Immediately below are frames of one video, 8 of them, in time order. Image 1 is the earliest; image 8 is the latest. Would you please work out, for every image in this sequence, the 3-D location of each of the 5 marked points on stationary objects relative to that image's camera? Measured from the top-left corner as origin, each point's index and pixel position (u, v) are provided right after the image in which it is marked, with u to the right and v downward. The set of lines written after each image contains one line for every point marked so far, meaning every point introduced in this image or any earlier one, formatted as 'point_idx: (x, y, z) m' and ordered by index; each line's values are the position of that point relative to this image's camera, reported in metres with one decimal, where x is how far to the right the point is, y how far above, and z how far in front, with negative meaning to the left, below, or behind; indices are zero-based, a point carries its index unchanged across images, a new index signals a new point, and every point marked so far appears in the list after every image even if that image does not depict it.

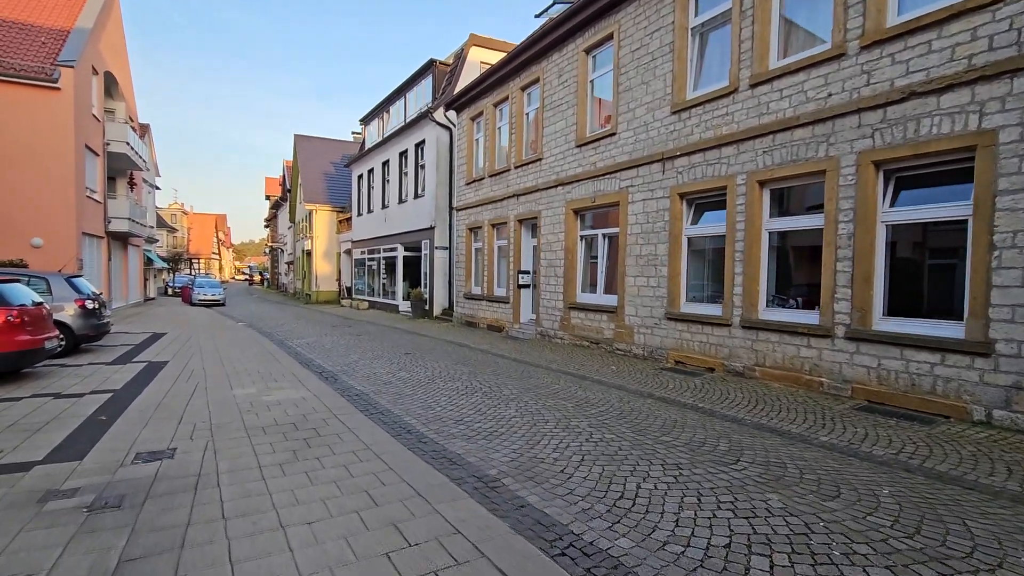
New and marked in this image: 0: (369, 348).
0: (-3.1, -1.3, +11.4) m
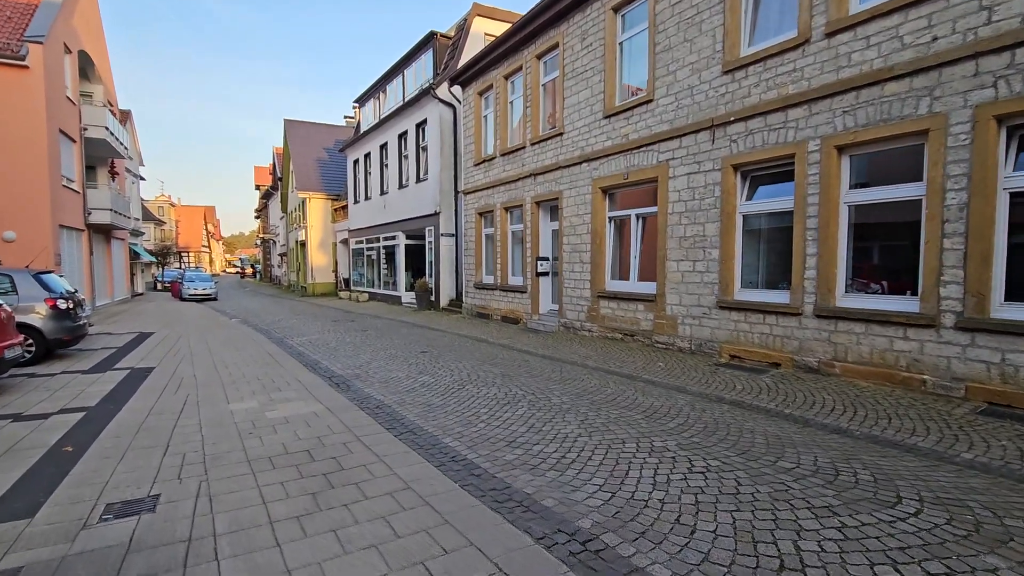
0: (-2.6, -1.1, +10.3) m
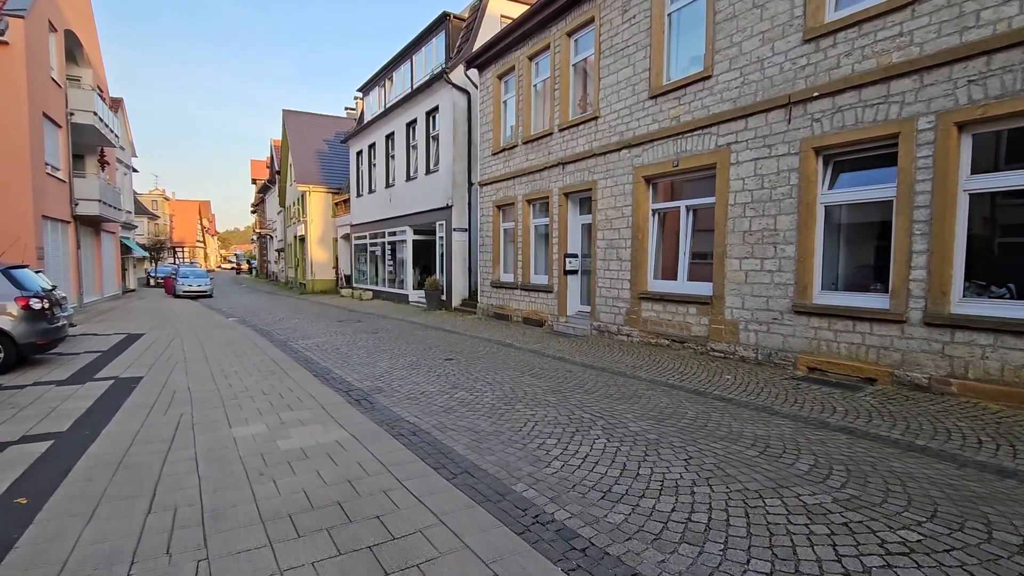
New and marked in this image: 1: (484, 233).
0: (-2.0, -1.1, +9.2) m
1: (-0.8, +1.6, +14.7) m
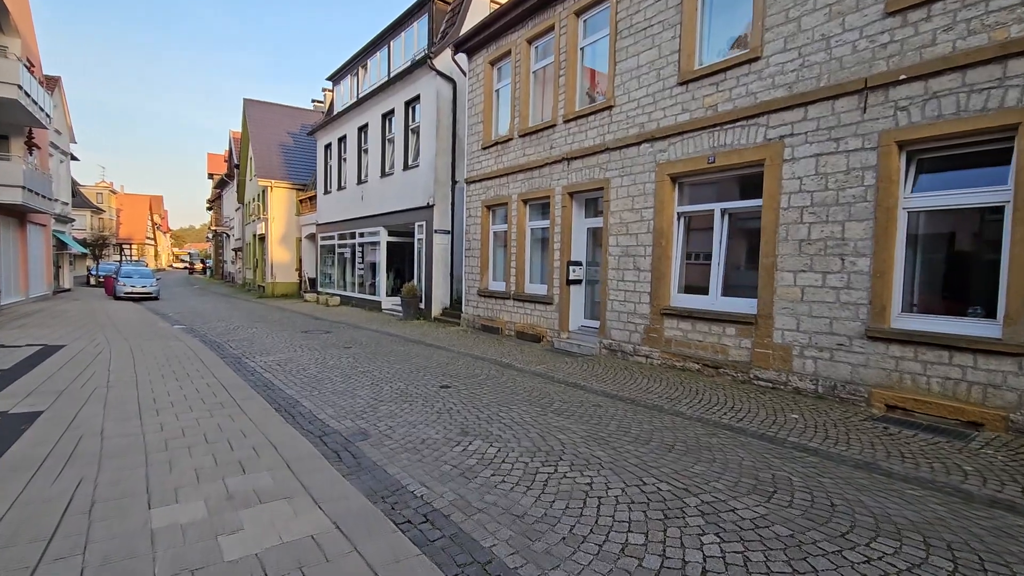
0: (-2.0, -1.3, +7.6) m
1: (-1.1, +1.3, +13.2) m
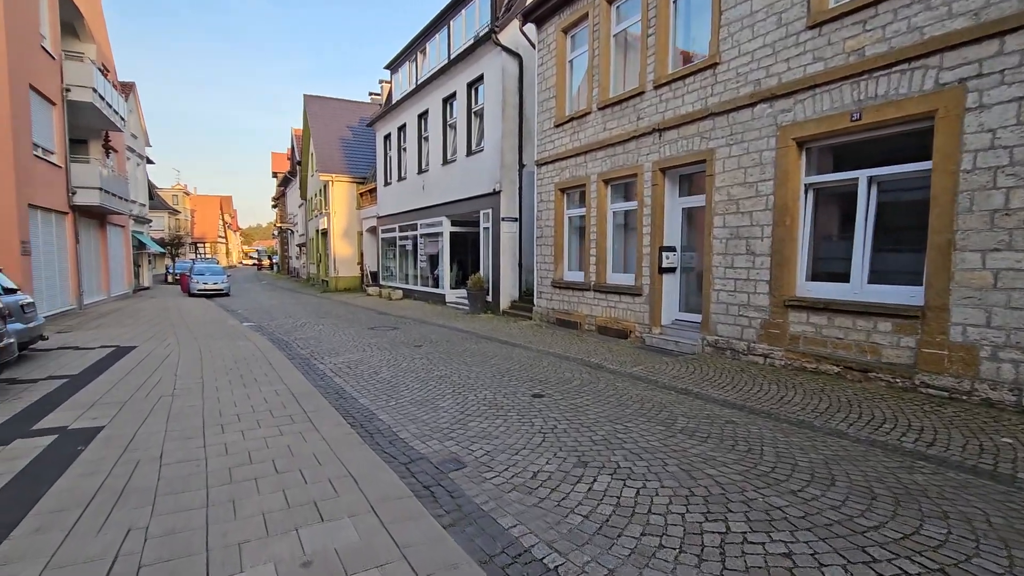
0: (-0.7, -1.2, +6.8) m
1: (+0.7, +1.6, +12.2) m
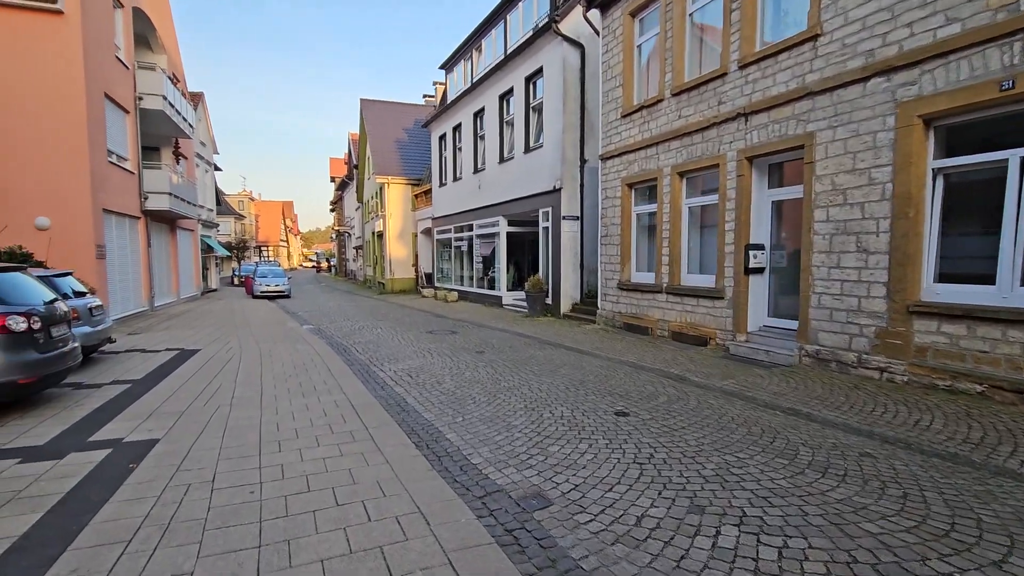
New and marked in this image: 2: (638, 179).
0: (+0.2, -1.2, +6.2) m
1: (+2.1, +1.5, +11.5) m
2: (+2.5, +2.2, +10.5) m
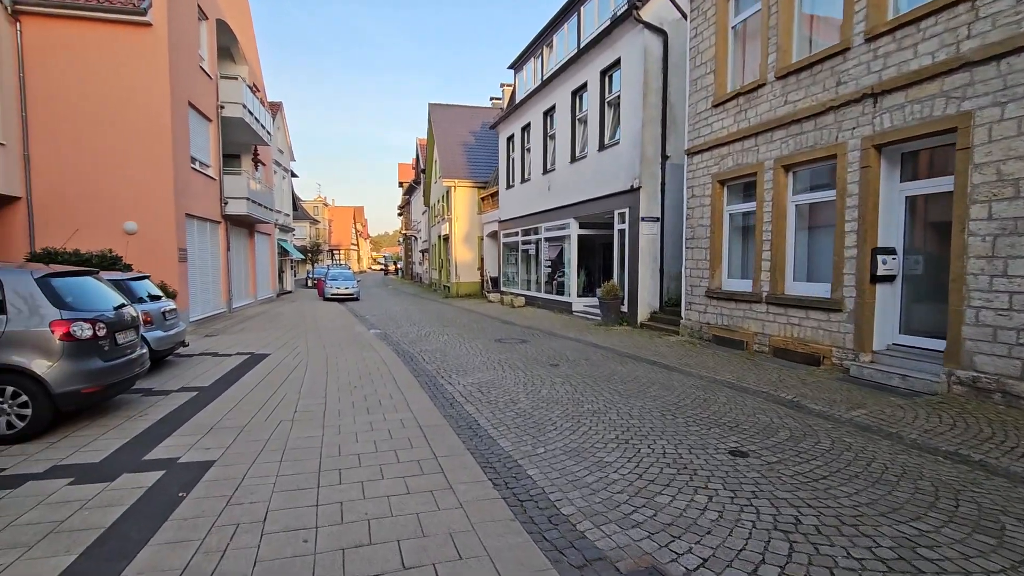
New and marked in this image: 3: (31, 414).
0: (+1.0, -1.3, +5.4) m
1: (+3.6, +1.4, +10.4) m
2: (+4.0, +2.0, +9.4) m
3: (-4.3, -1.1, +4.7) m
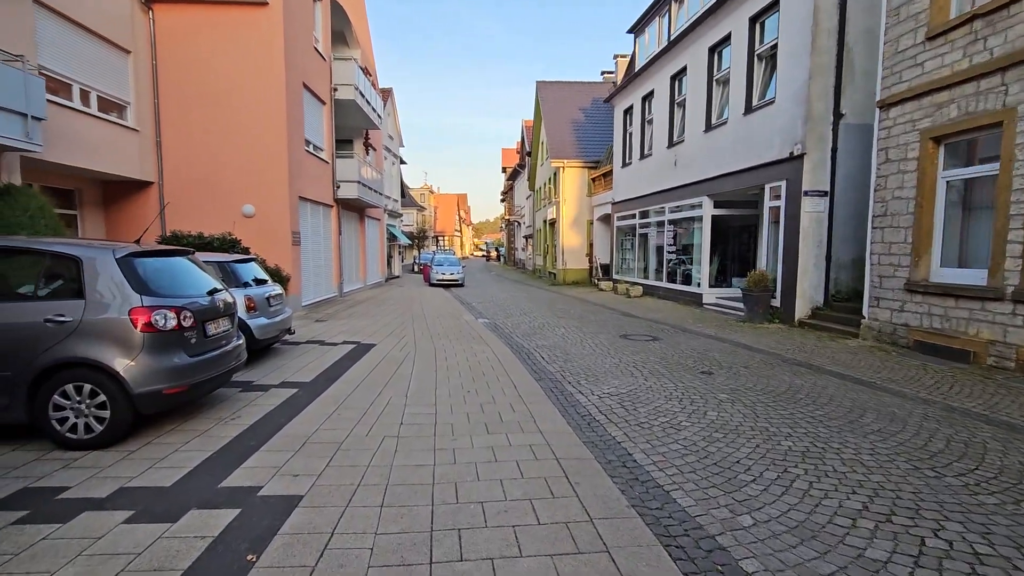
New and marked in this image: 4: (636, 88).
0: (+2.3, -1.2, +3.7) m
1: (+5.8, +1.5, +8.1) m
2: (+6.0, +2.1, +7.0) m
3: (-3.1, -1.0, +4.0) m
4: (+4.3, +7.0, +18.3) m
